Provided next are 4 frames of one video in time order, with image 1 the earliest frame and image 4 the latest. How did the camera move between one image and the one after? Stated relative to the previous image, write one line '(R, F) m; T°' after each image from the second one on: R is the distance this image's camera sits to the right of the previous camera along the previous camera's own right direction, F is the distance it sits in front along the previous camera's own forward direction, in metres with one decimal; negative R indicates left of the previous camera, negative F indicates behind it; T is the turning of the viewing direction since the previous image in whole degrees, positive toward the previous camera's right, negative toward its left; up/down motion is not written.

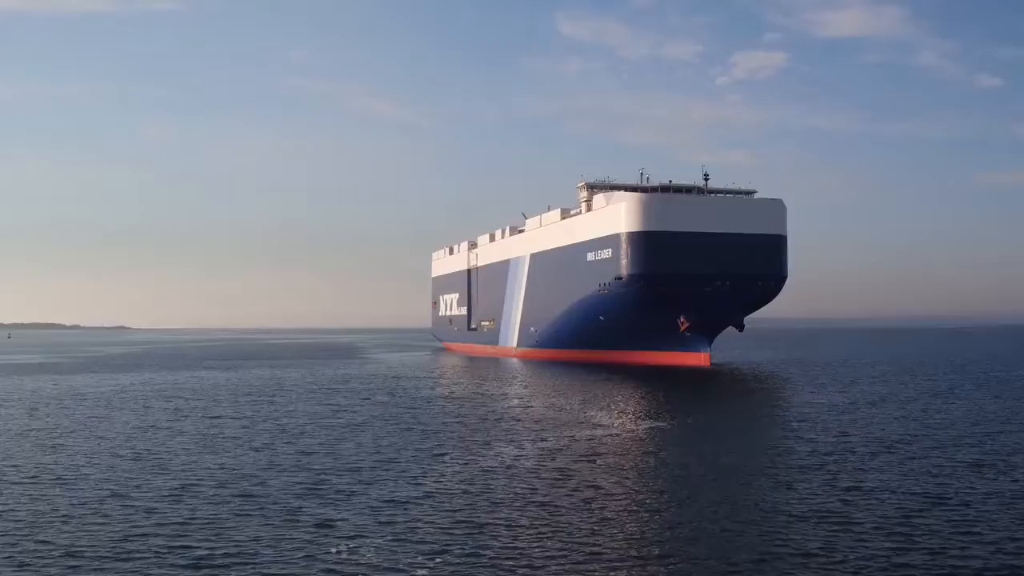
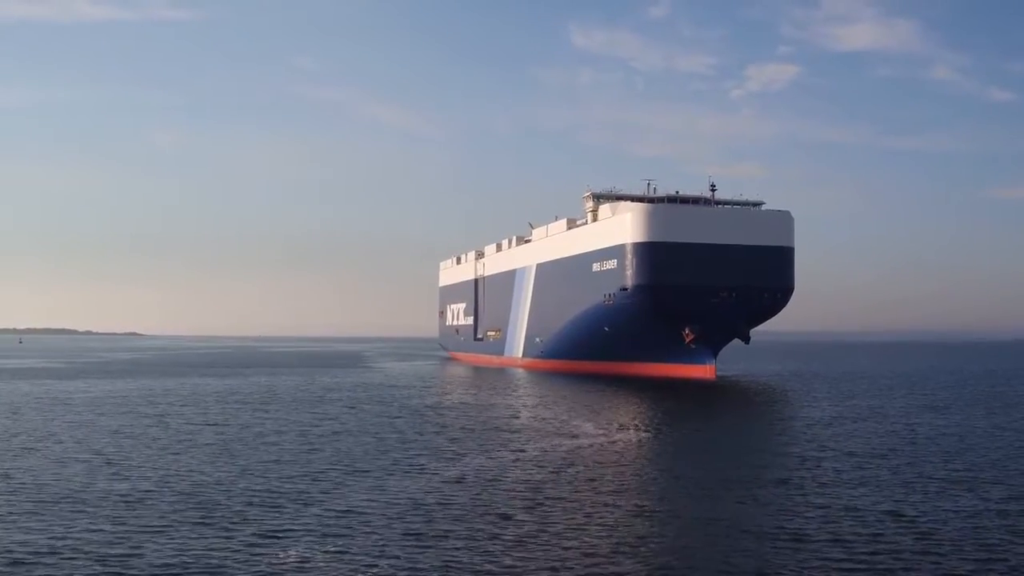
(+0.5, +0.4) m; -1°
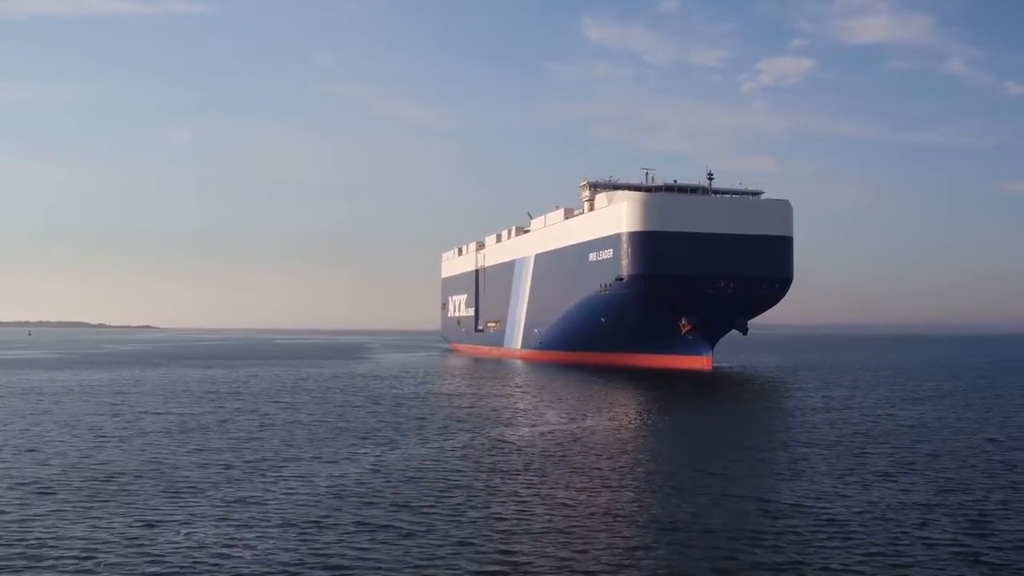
(+0.9, +0.8) m; 0°
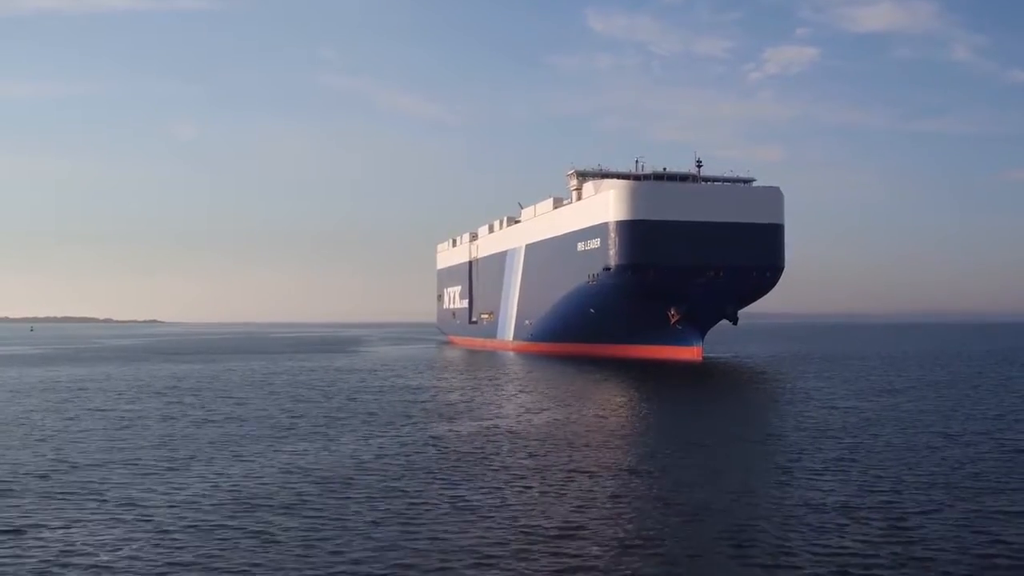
(+0.9, +0.8) m; 0°
